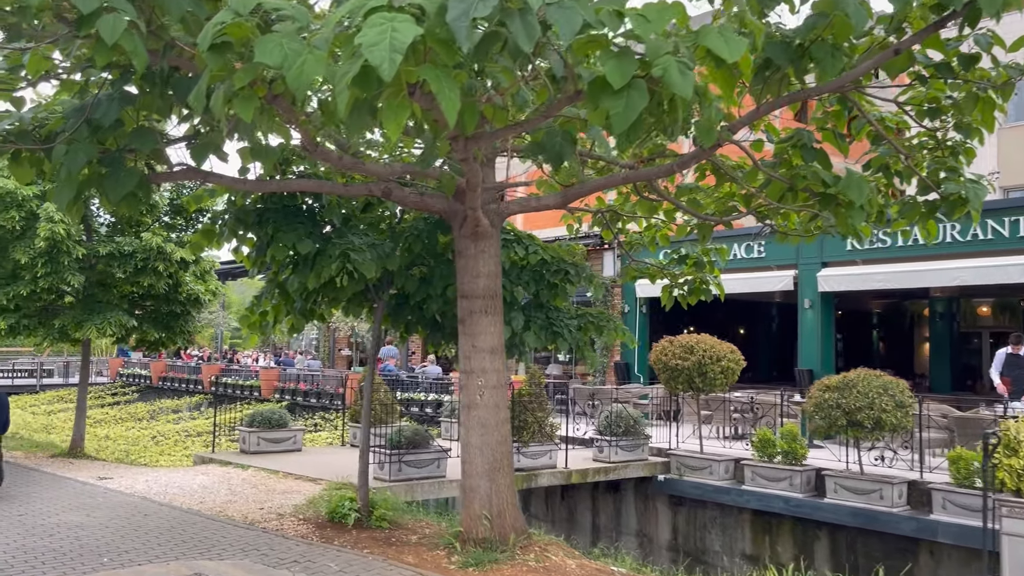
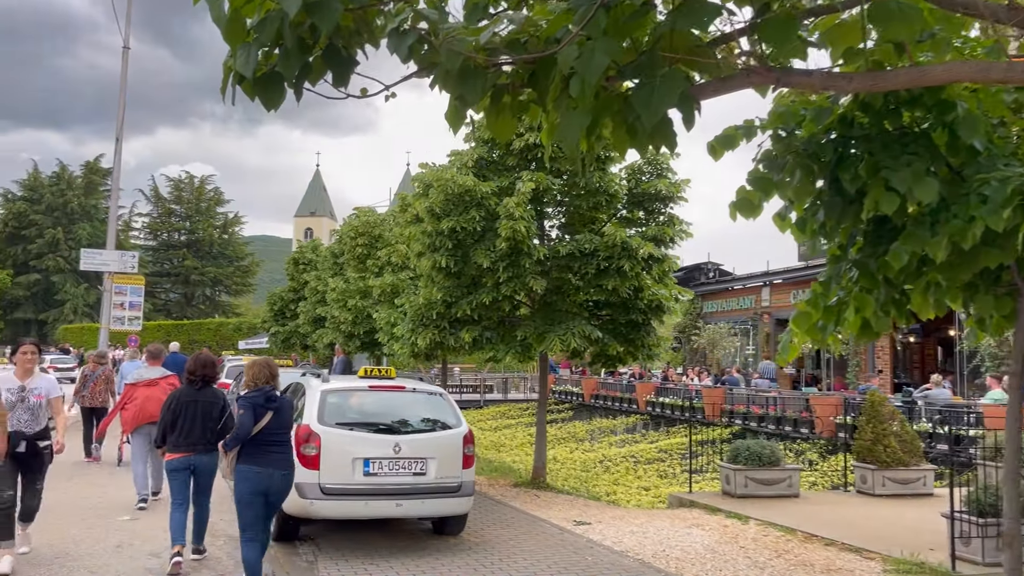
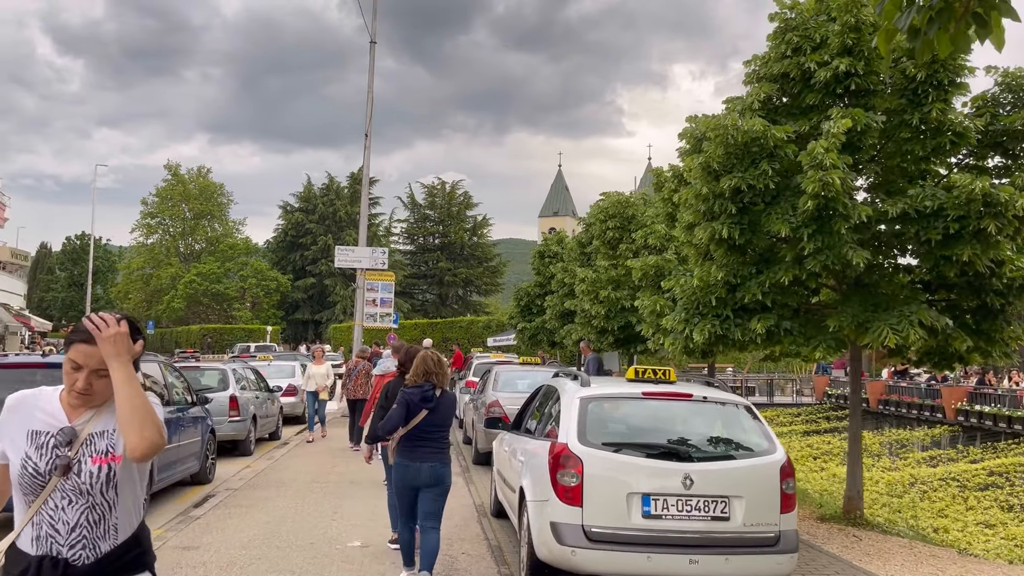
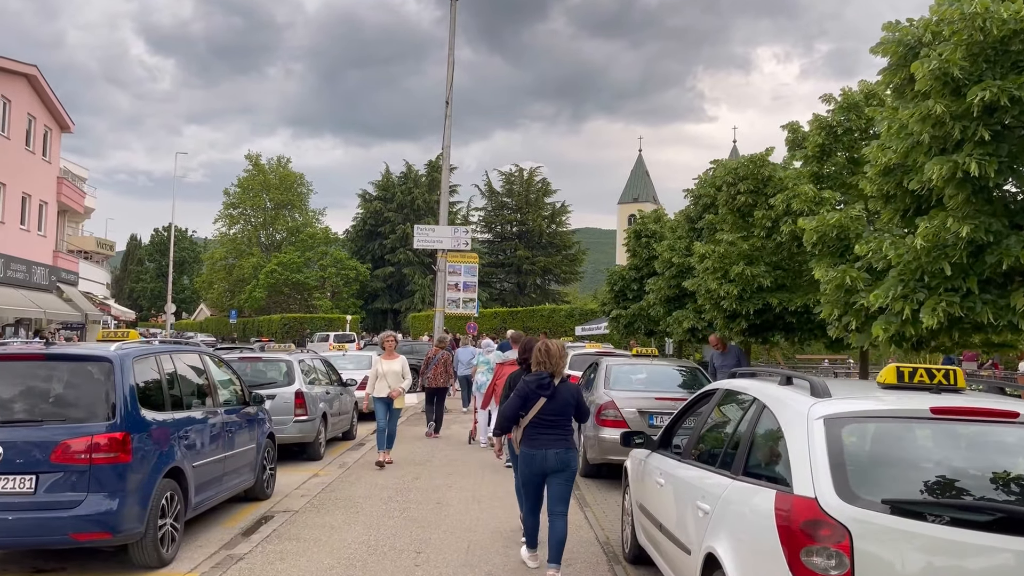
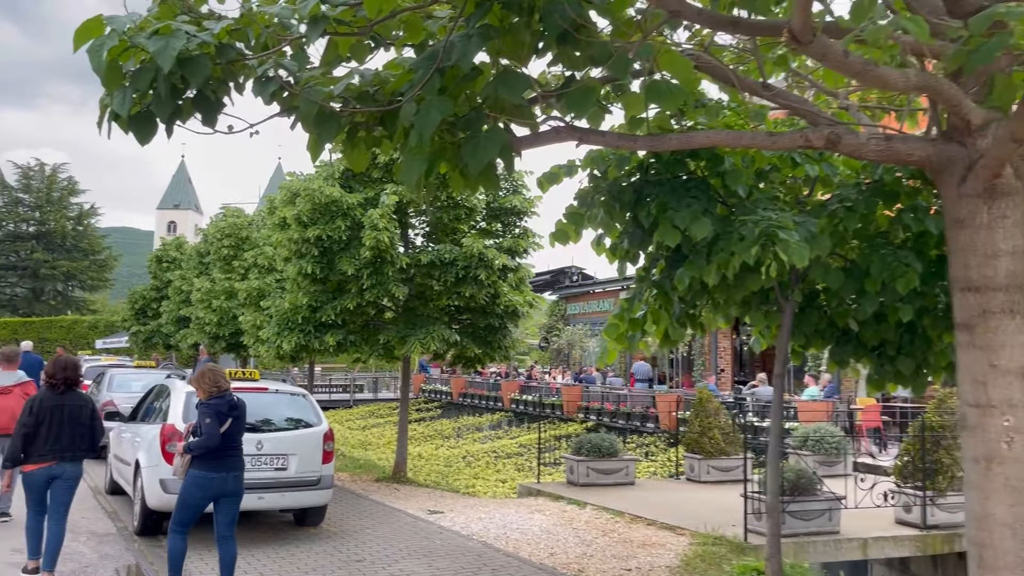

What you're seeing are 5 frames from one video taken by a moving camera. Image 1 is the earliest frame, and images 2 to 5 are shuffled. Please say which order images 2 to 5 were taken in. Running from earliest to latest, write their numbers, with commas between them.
5, 2, 3, 4
